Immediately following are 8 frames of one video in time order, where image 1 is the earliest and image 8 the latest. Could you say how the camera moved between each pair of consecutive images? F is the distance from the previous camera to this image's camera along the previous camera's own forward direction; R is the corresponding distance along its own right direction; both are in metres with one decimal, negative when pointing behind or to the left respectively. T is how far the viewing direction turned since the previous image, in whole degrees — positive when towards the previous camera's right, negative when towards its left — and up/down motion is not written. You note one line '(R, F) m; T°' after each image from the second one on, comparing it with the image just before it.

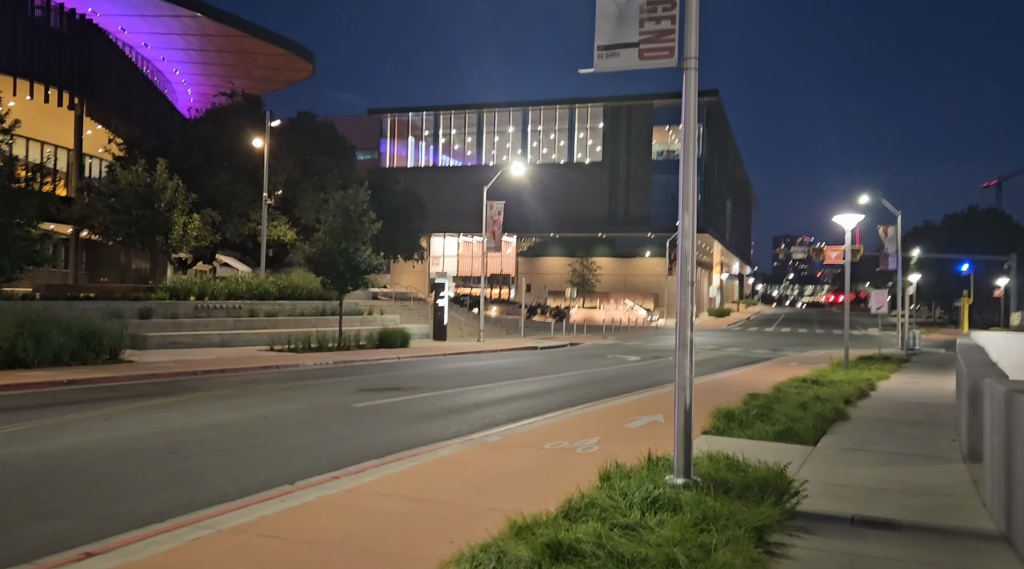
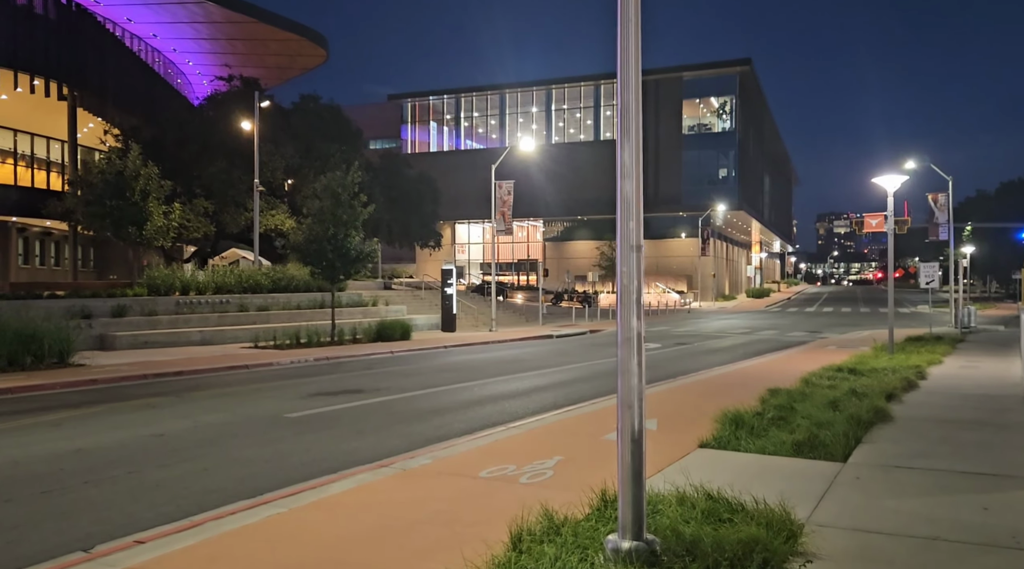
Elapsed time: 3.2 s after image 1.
(+1.1, +2.5) m; -3°
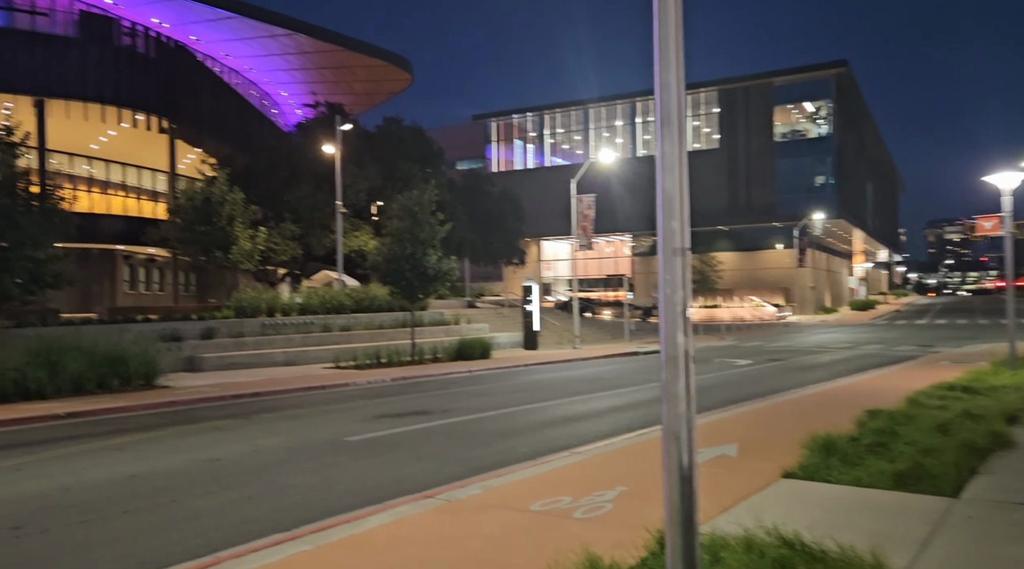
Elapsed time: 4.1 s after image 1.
(+0.3, +0.7) m; -6°
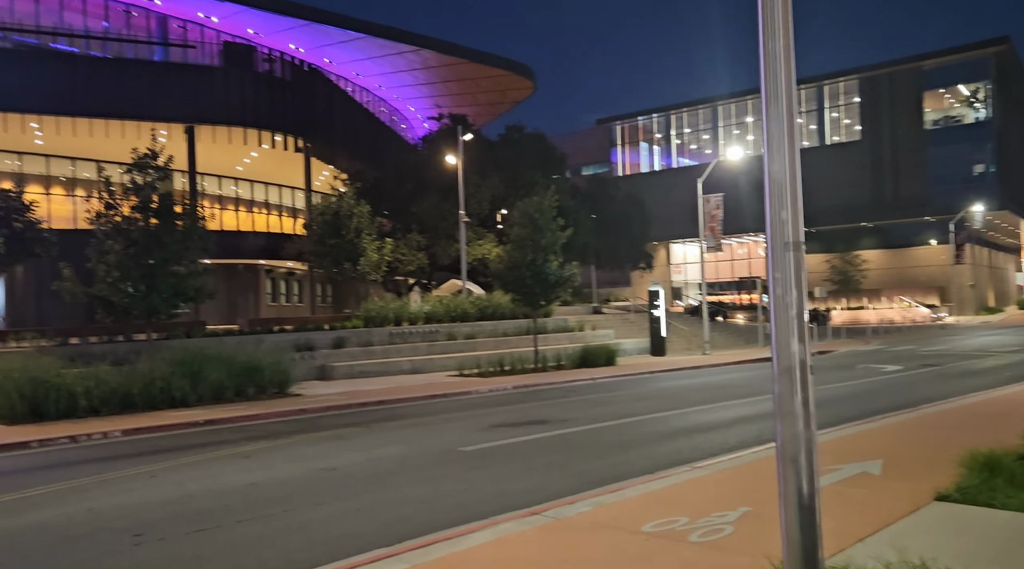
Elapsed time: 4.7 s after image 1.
(+0.2, +0.4) m; -9°
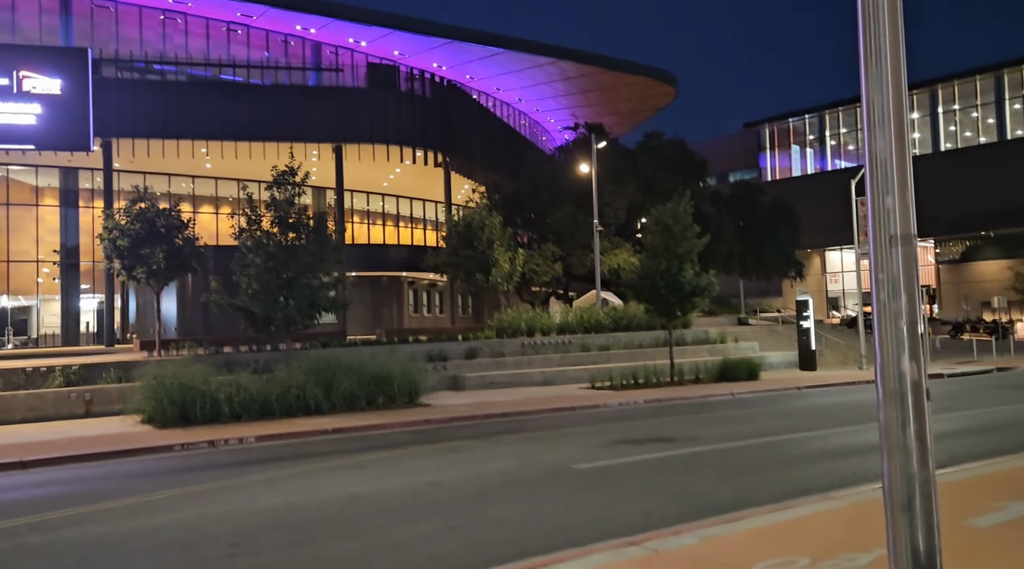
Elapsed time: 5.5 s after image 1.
(+0.4, +0.6) m; -10°
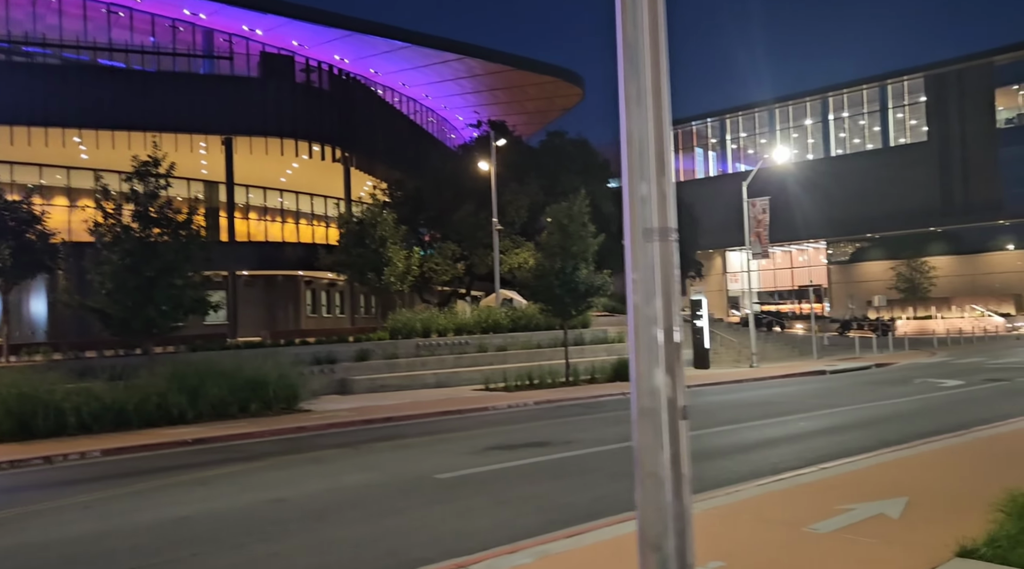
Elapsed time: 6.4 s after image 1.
(+0.7, +0.5) m; +6°
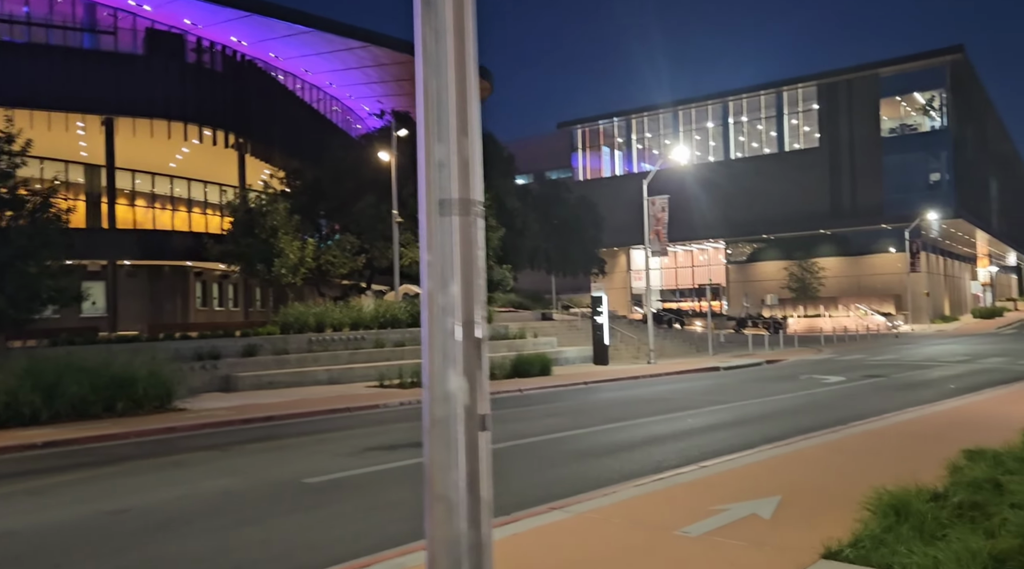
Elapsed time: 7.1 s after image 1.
(+0.4, +0.4) m; +6°
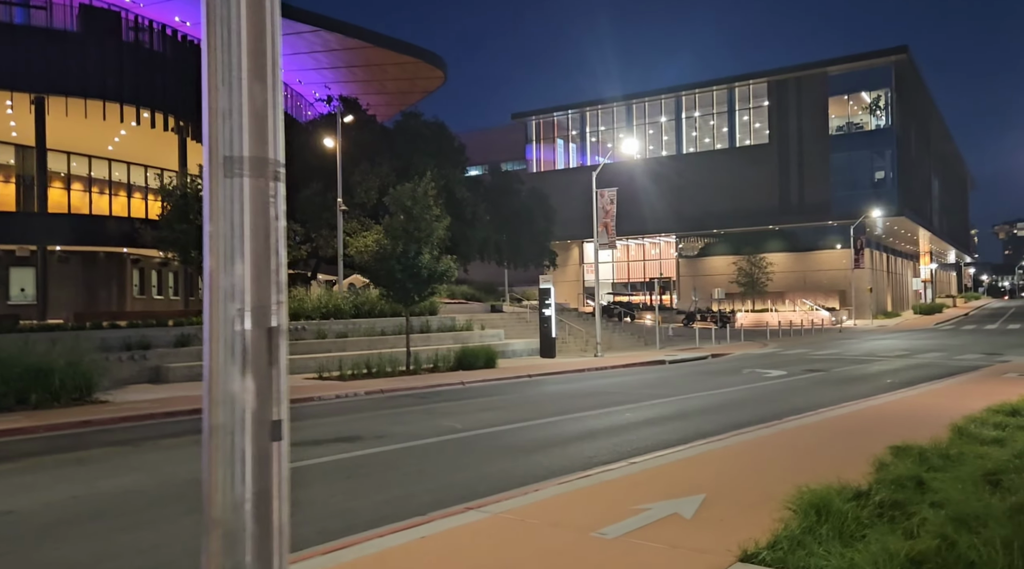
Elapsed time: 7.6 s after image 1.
(+0.3, +0.3) m; +3°
